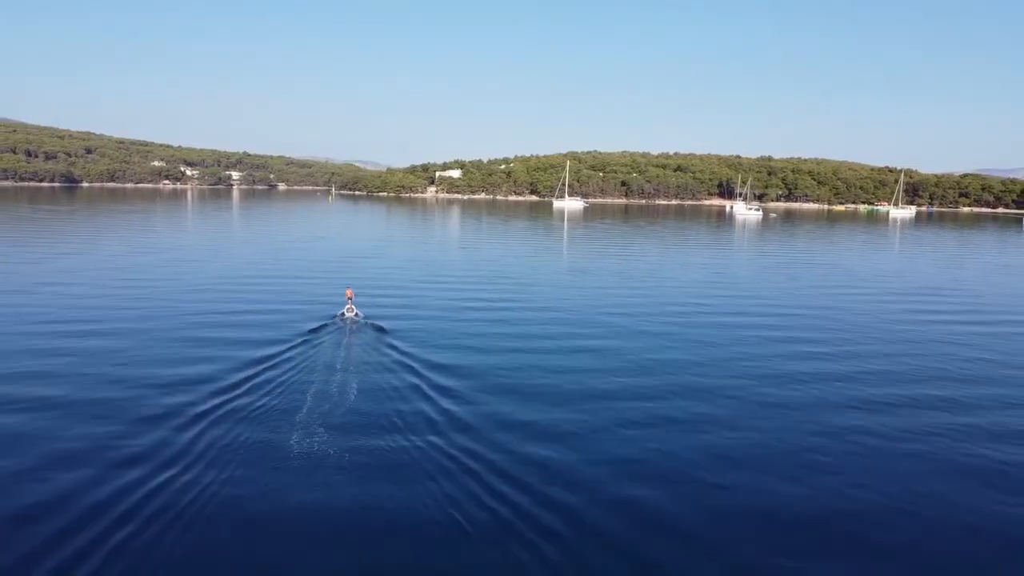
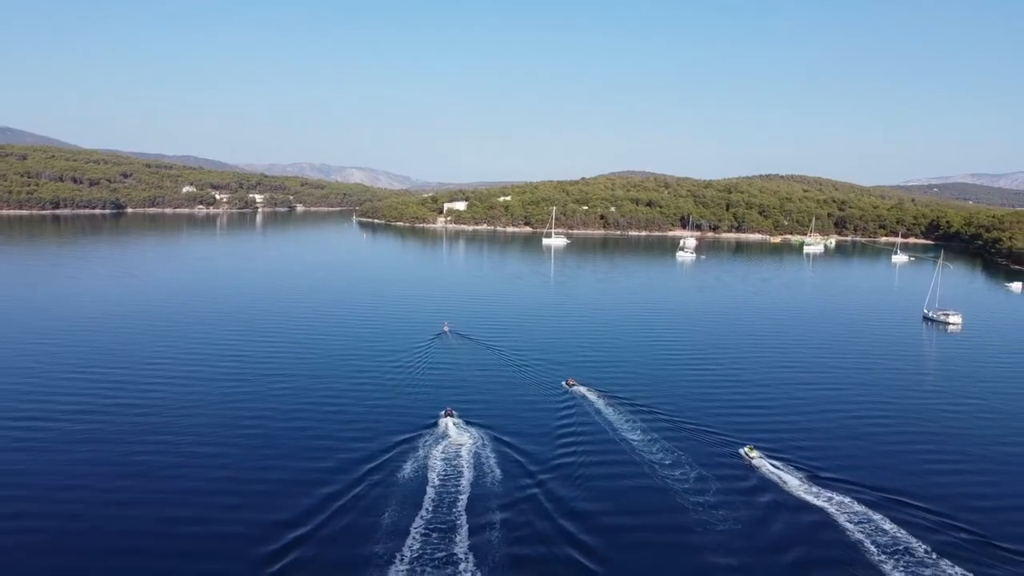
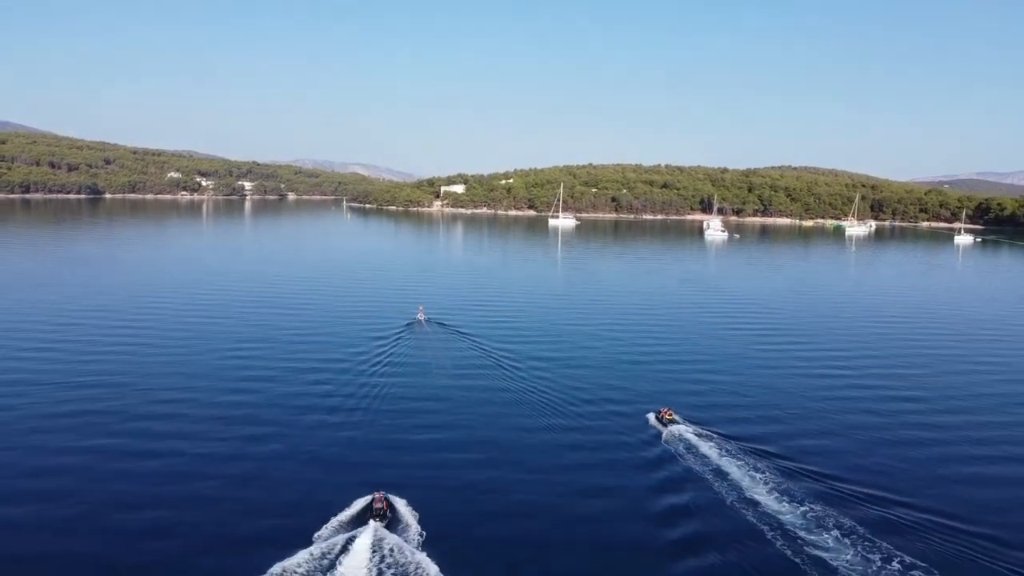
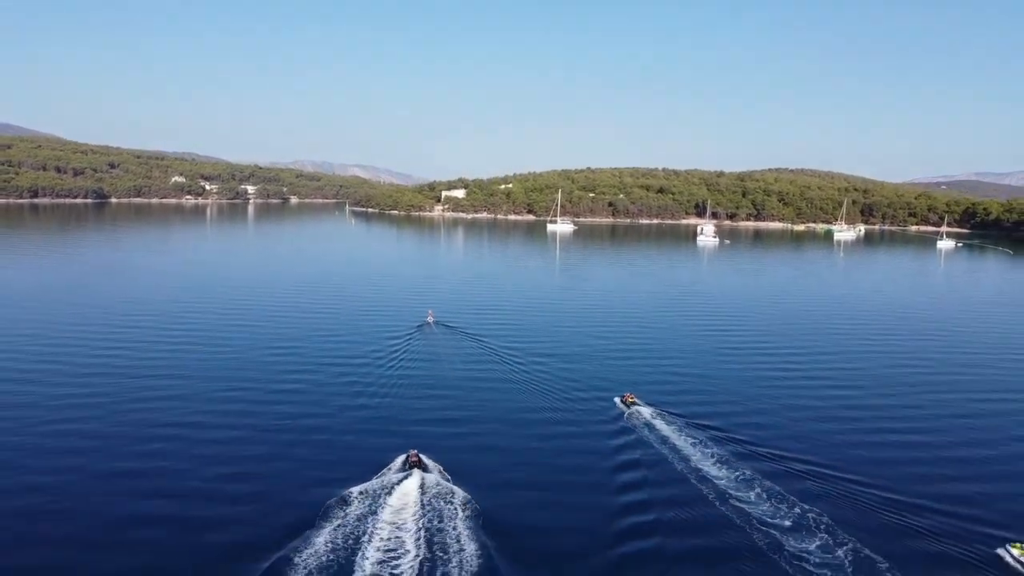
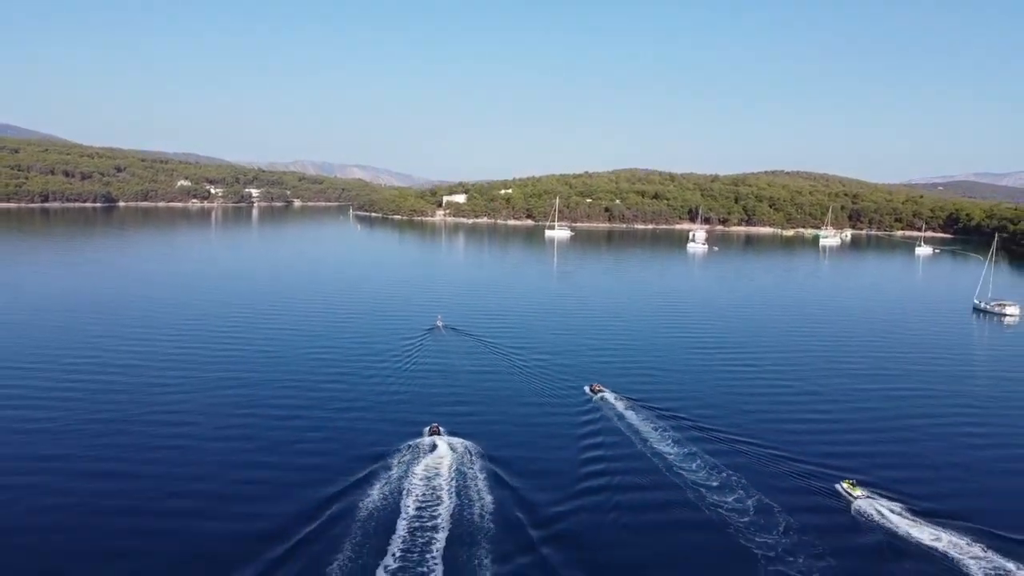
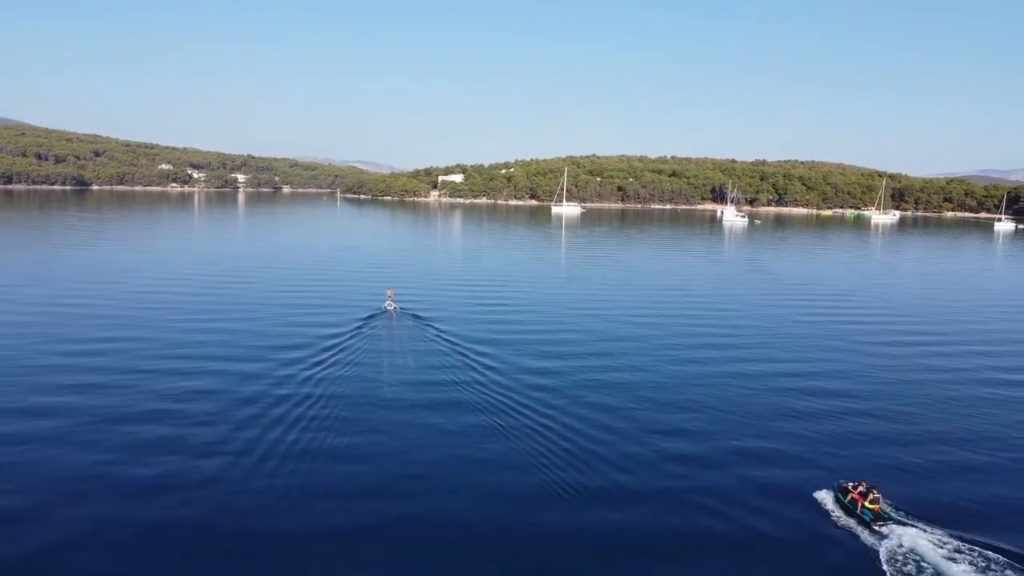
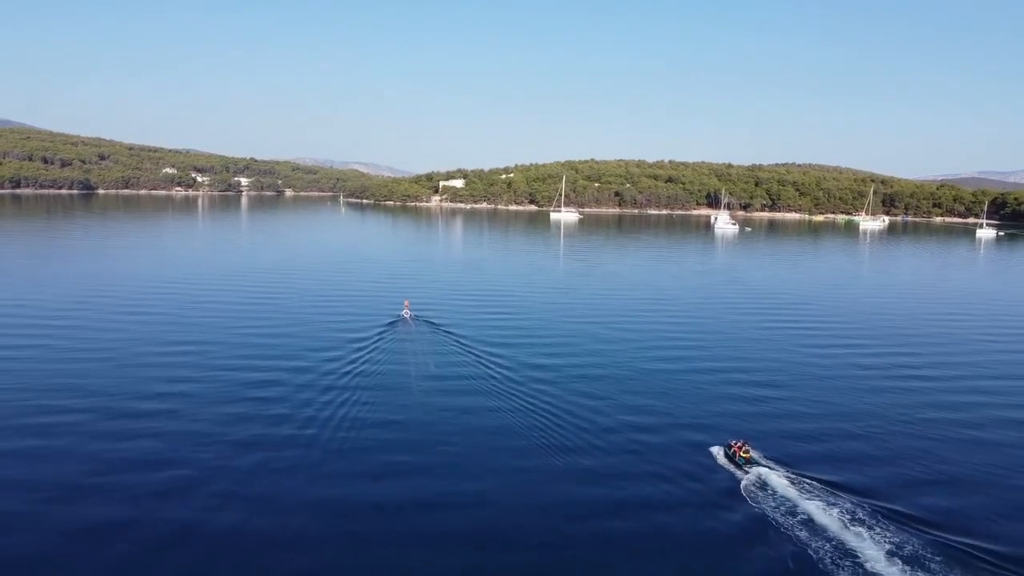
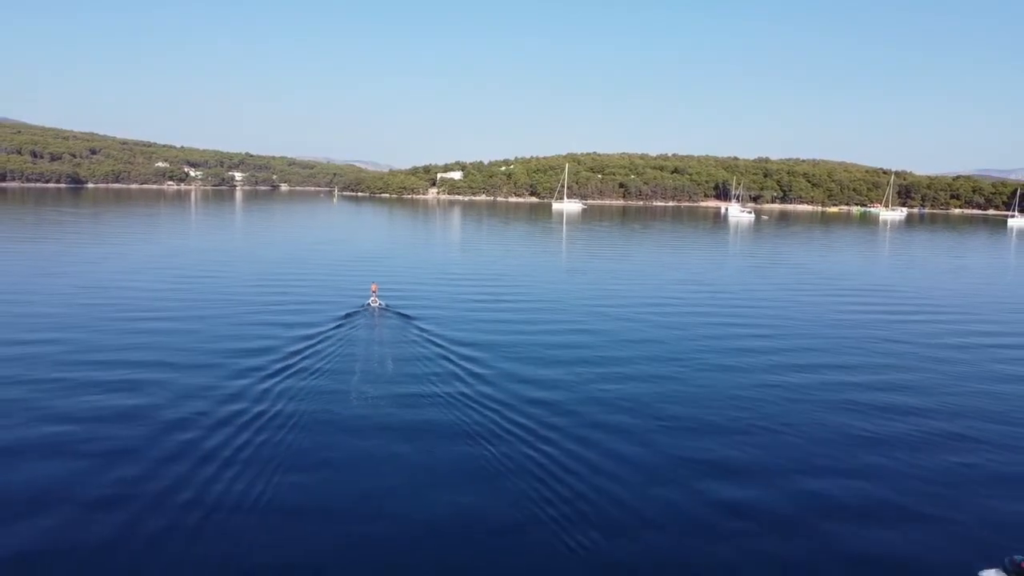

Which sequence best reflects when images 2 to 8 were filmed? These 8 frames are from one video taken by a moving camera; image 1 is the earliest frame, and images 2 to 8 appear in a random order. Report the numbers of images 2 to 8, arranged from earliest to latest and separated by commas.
8, 6, 7, 3, 4, 5, 2
